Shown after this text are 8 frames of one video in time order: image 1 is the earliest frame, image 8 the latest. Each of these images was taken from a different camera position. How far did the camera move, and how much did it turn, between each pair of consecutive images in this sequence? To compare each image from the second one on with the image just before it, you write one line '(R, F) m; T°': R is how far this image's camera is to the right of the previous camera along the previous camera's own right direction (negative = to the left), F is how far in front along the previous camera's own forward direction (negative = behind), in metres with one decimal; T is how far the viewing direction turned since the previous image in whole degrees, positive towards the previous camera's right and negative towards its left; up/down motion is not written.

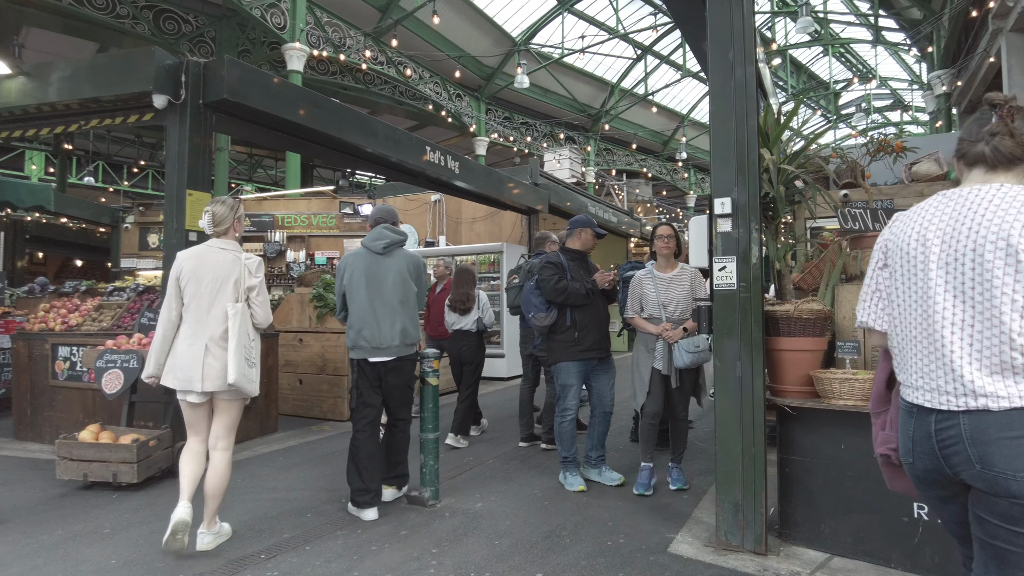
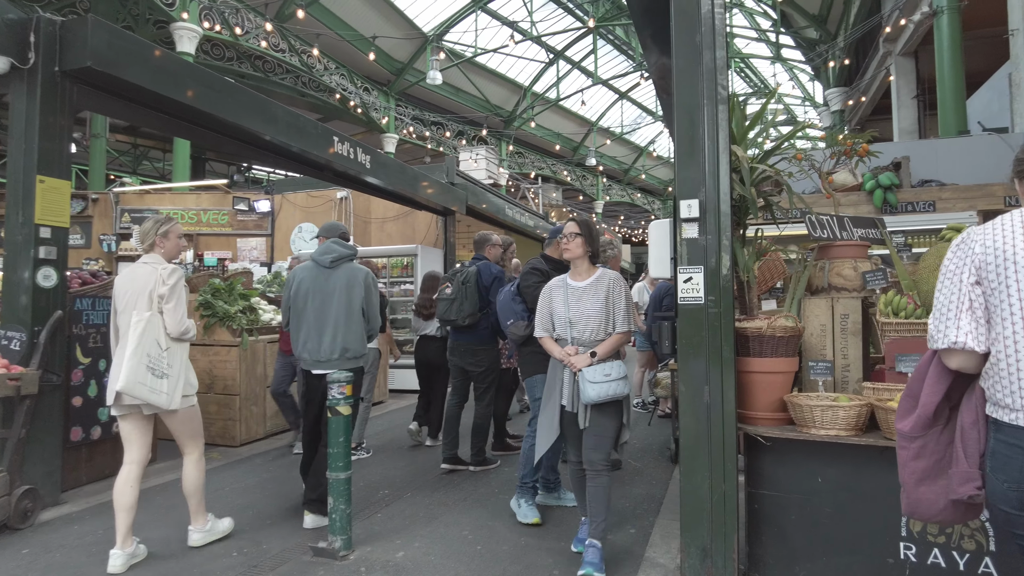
(-0.1, +0.5) m; +8°
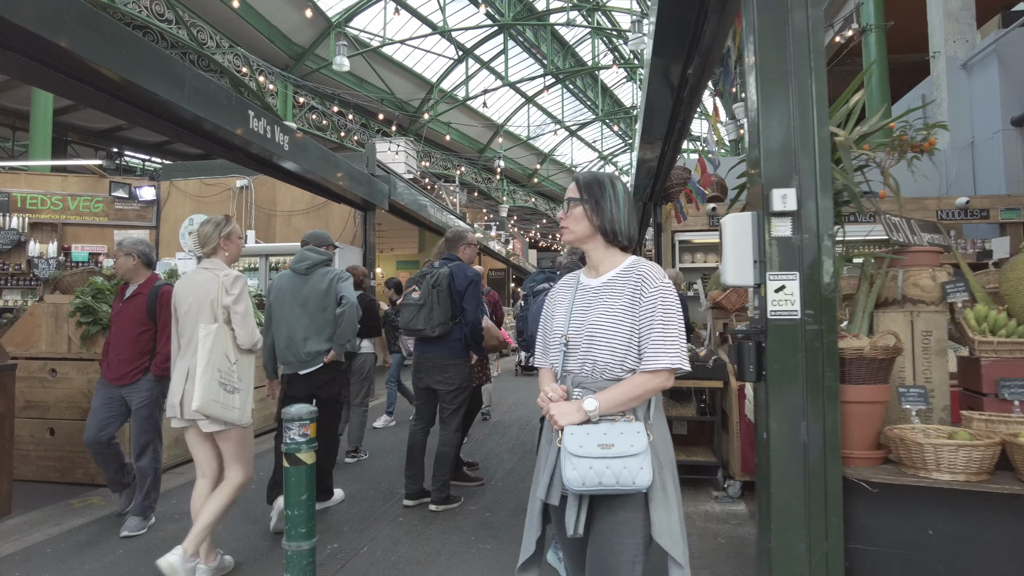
(-0.5, +0.7) m; +10°
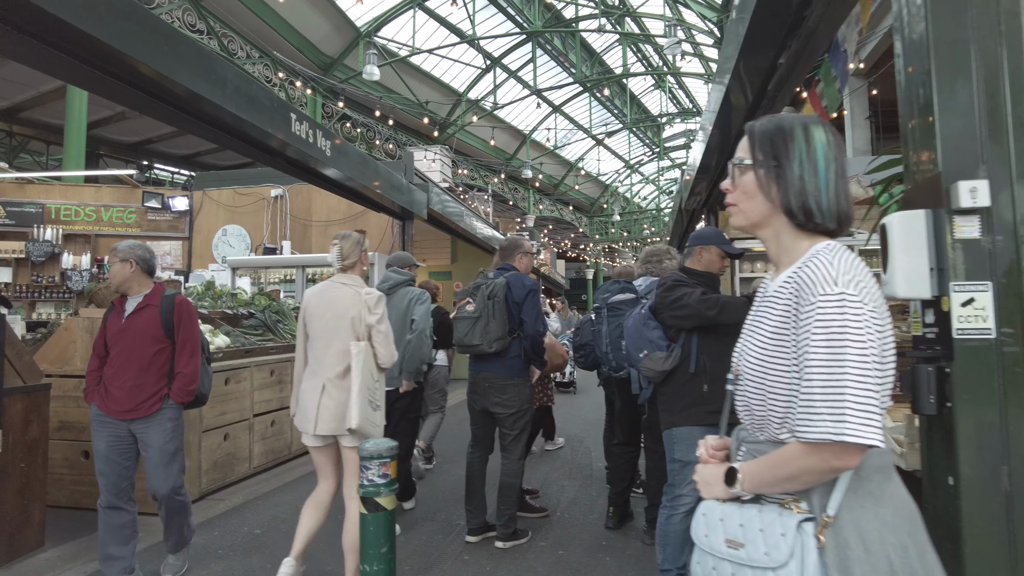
(-0.3, +0.4) m; -2°
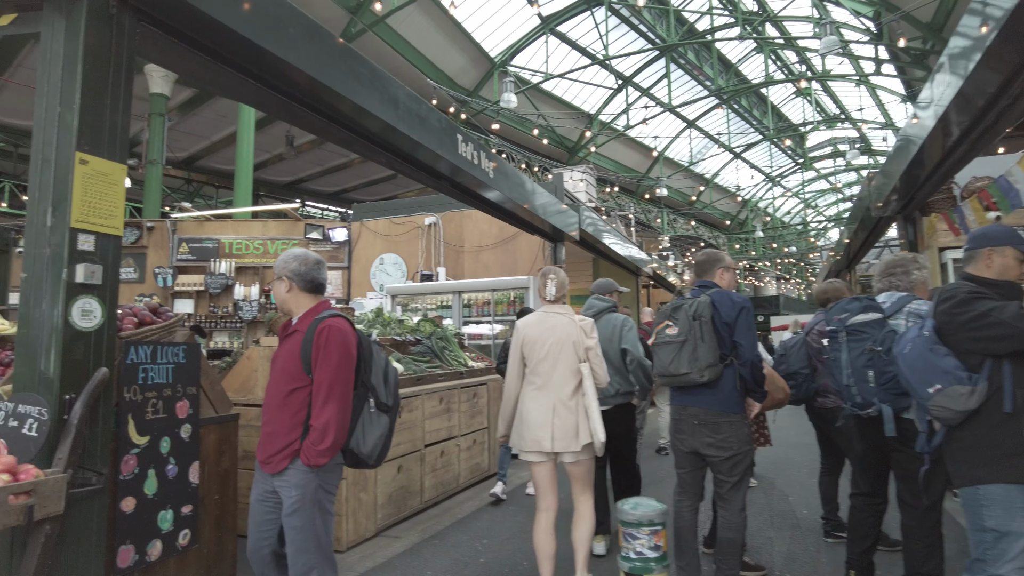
(-0.4, +0.4) m; -11°
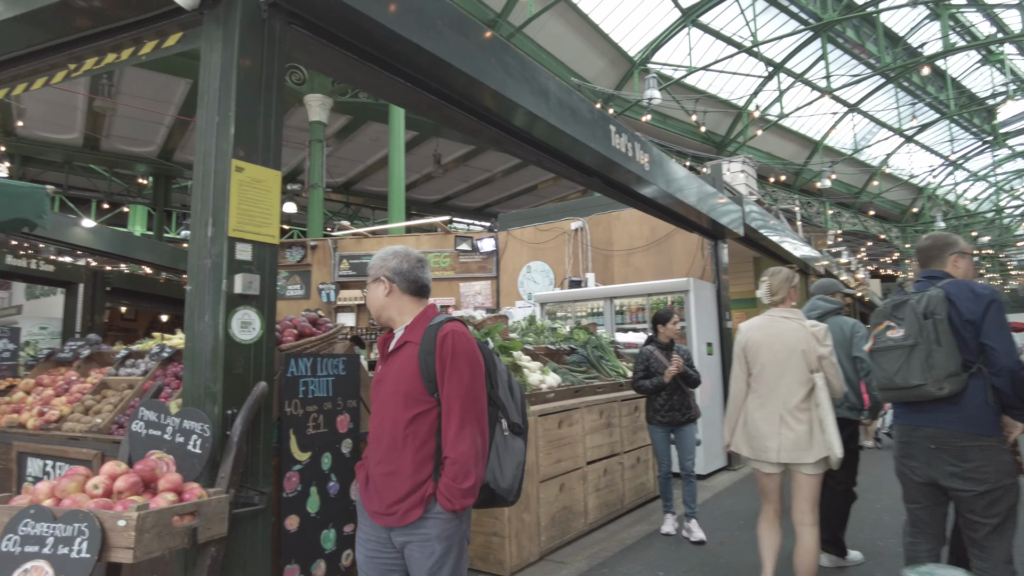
(-0.2, +0.4) m; -12°
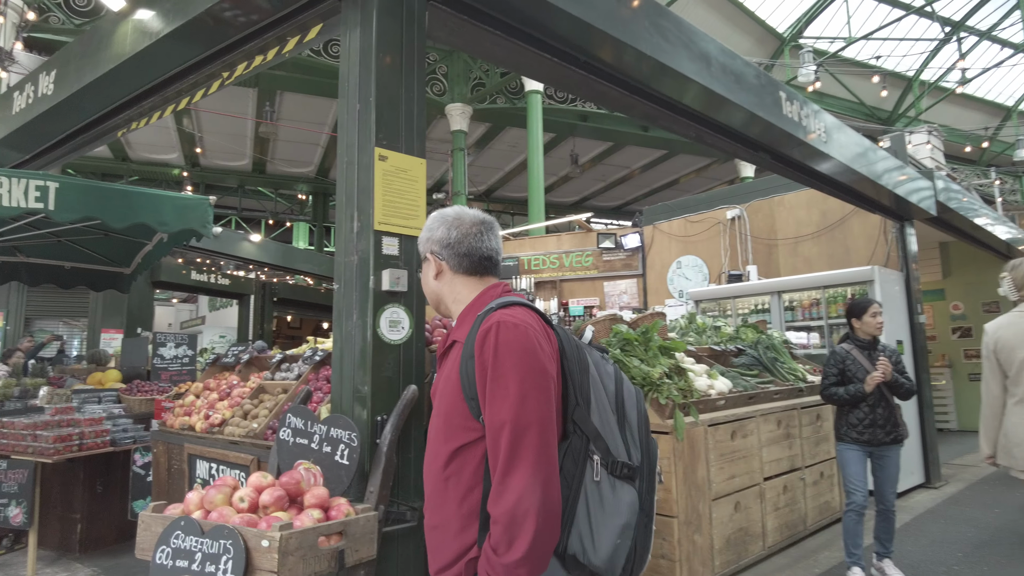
(-0.1, +0.4) m; -12°
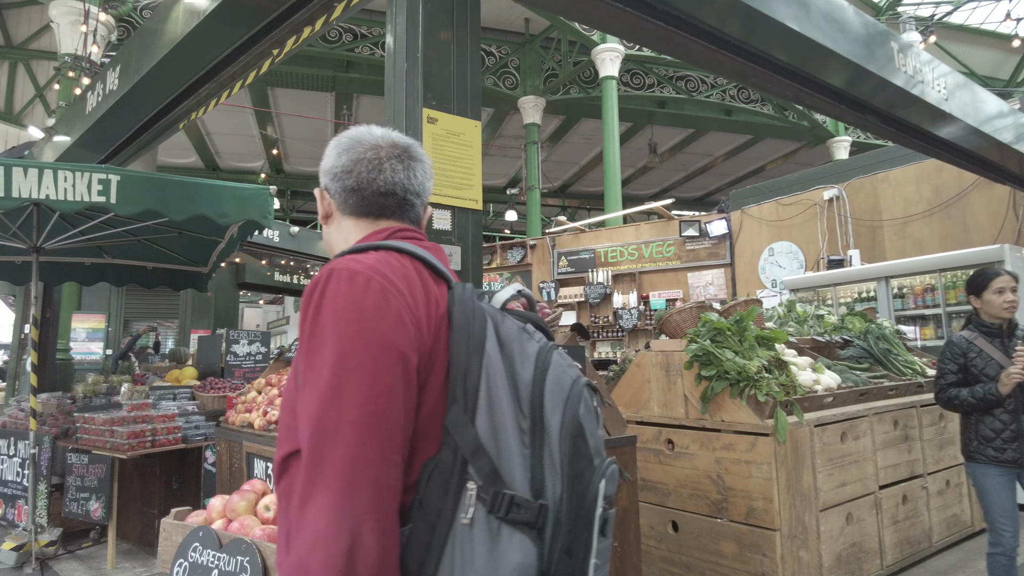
(0.0, +0.3) m; -7°
